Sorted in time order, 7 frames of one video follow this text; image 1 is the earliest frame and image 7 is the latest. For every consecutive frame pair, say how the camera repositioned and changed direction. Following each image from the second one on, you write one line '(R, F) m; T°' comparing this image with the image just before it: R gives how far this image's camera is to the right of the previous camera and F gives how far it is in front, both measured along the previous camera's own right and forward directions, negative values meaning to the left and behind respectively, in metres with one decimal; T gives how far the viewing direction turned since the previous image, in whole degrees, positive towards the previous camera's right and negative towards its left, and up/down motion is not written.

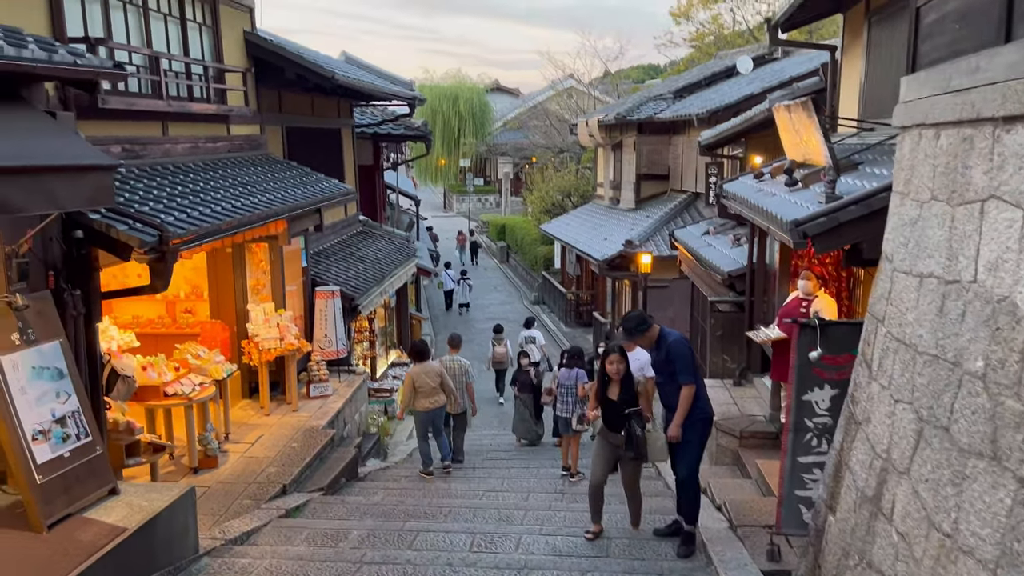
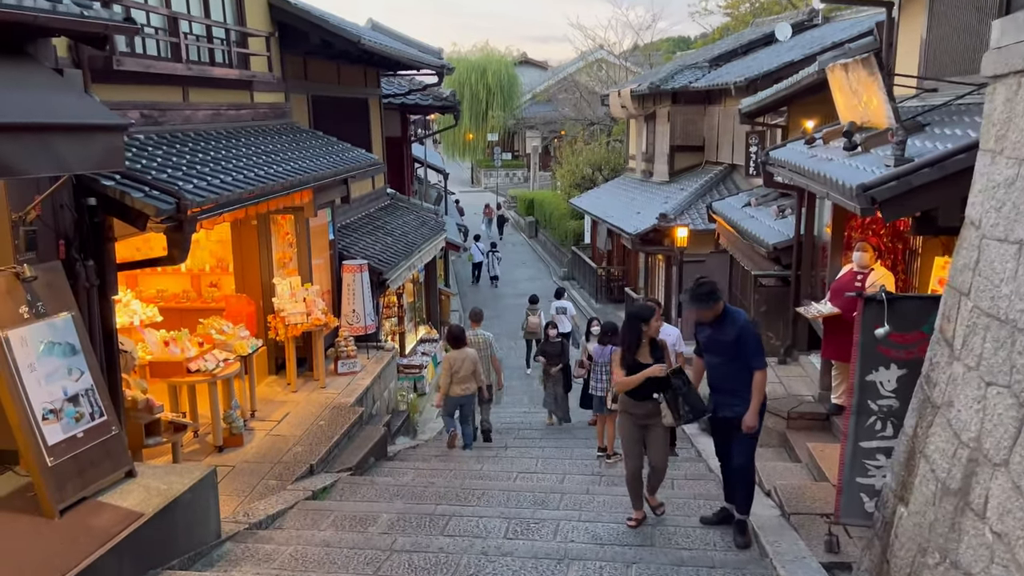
(-0.1, +0.4) m; -2°
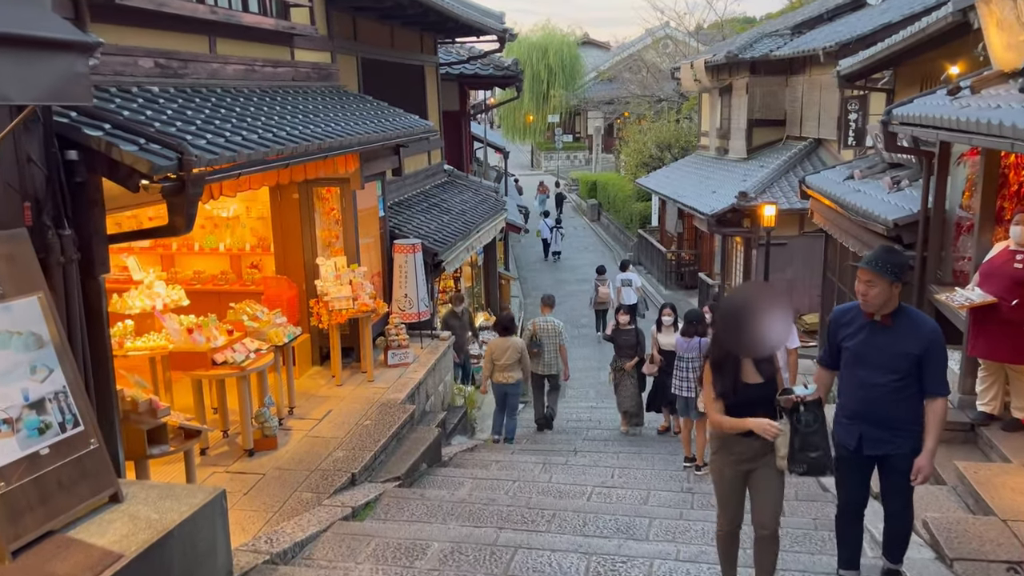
(-0.1, +1.2) m; -4°
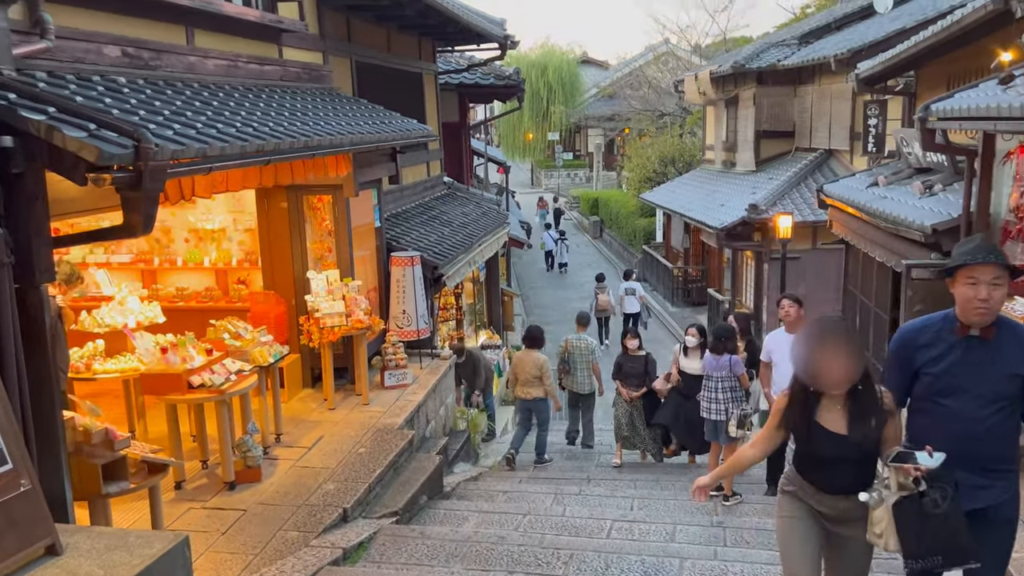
(-0.1, +0.6) m; 0°
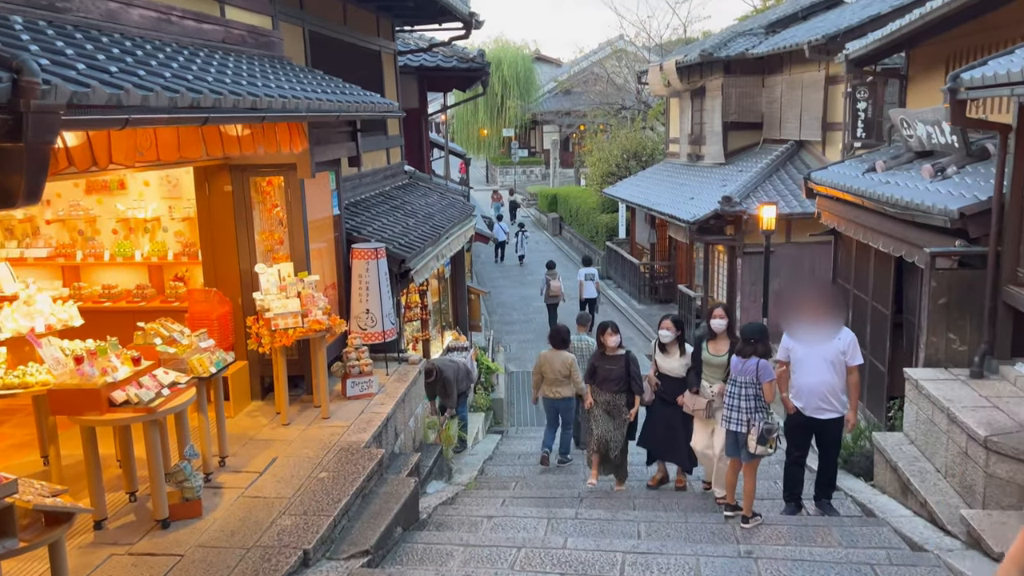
(-0.3, +1.0) m; +3°
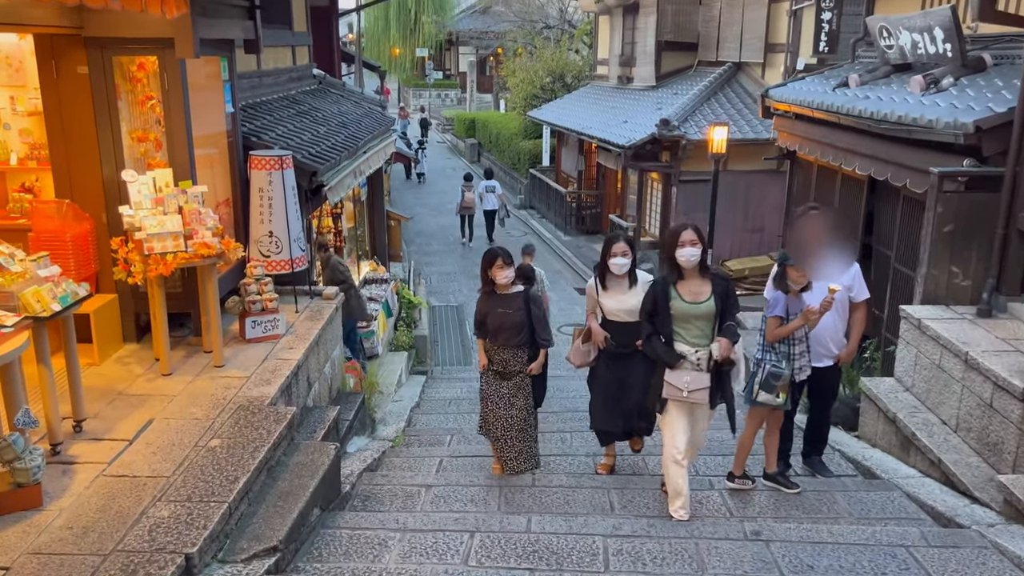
(-0.2, +1.2) m; +6°
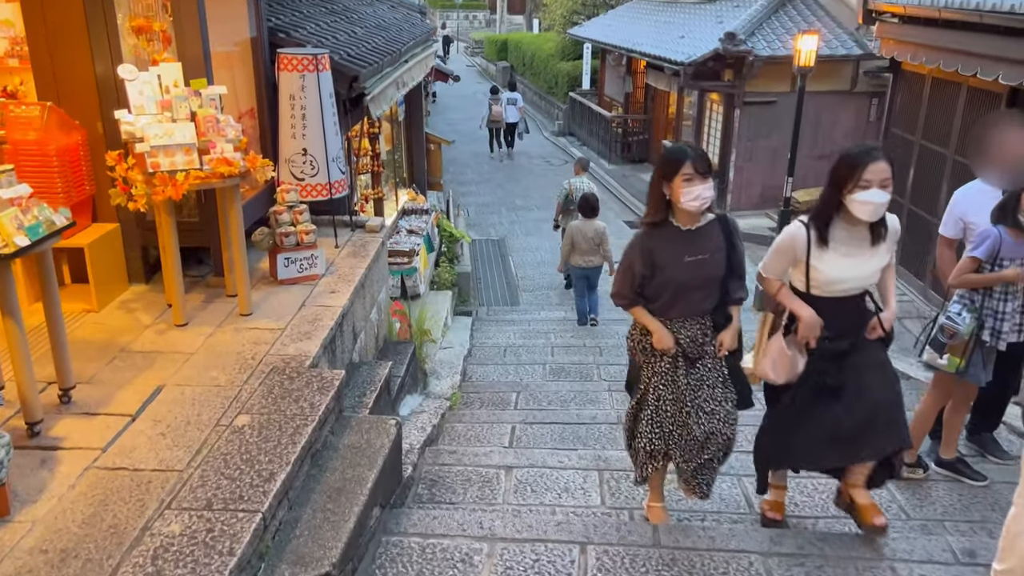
(-0.4, +1.1) m; -1°
